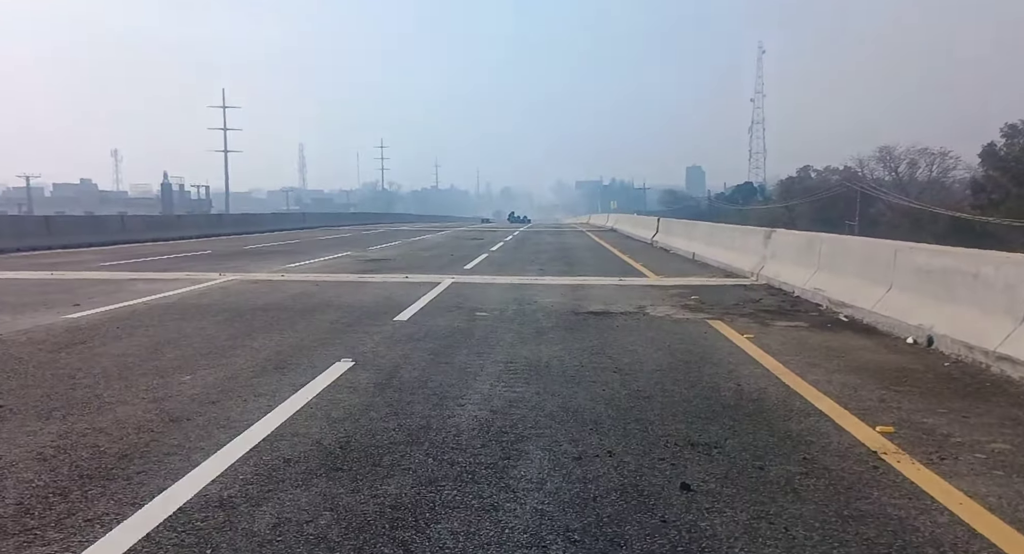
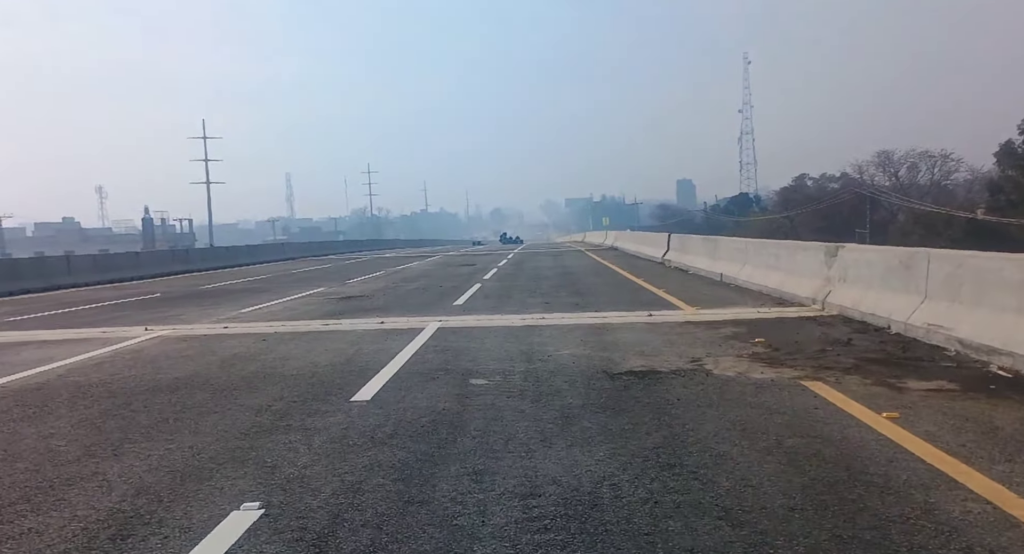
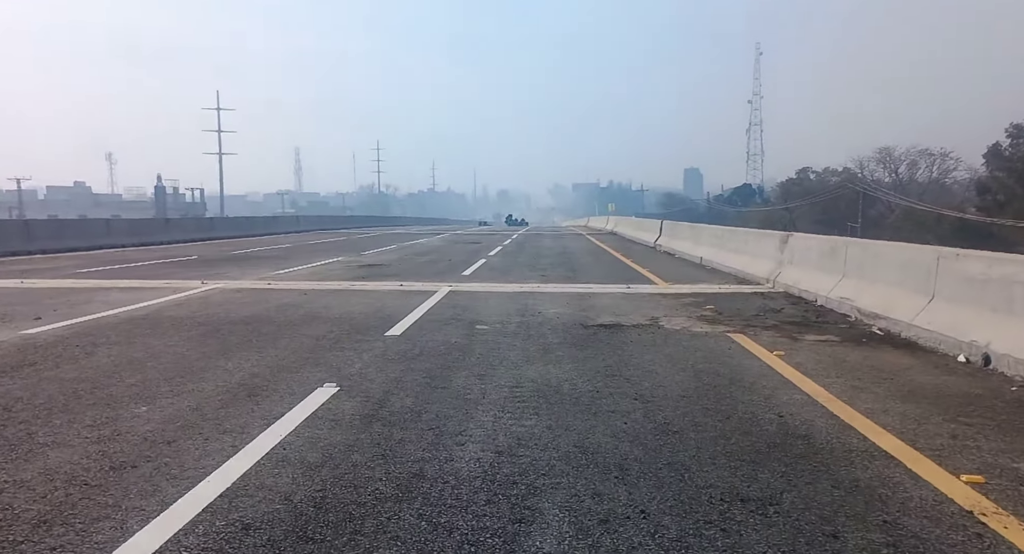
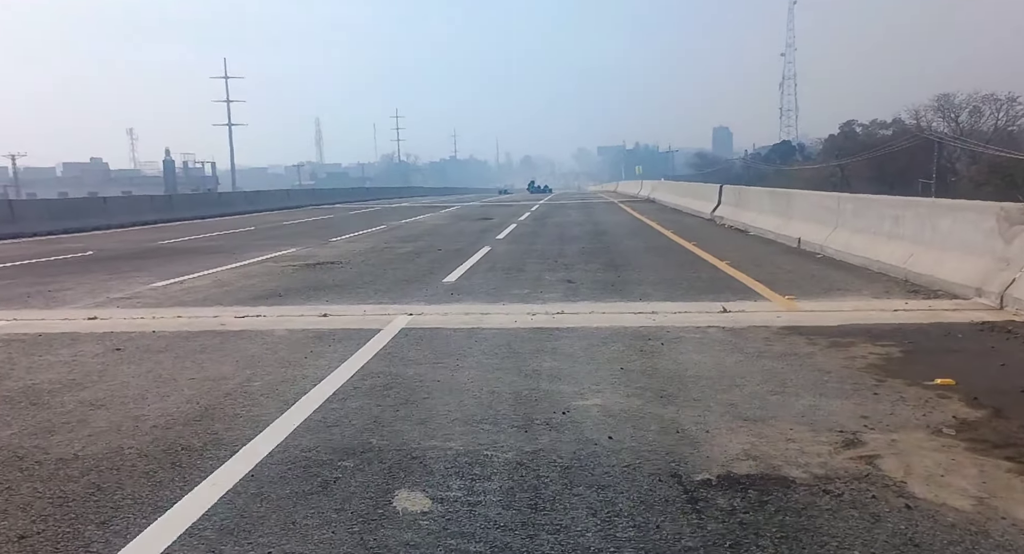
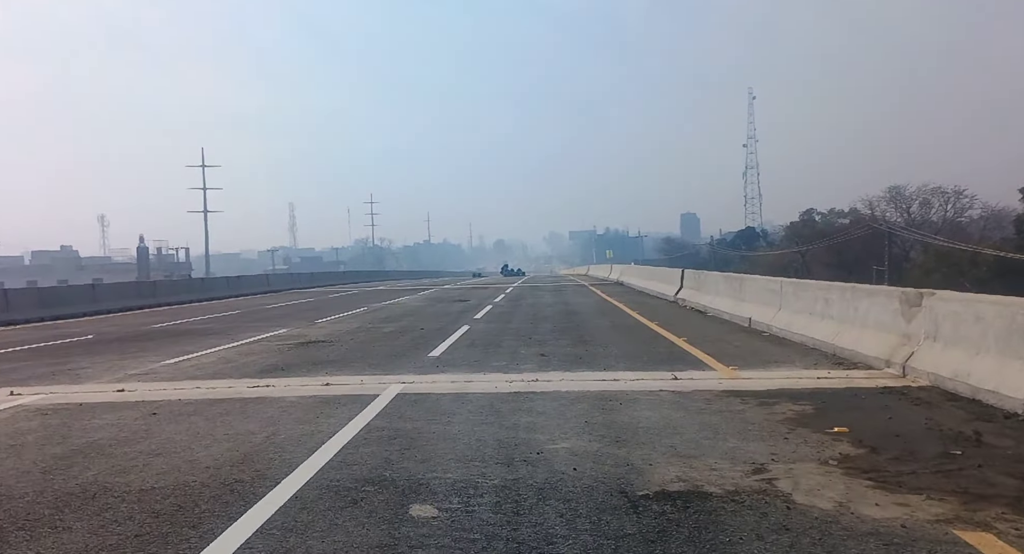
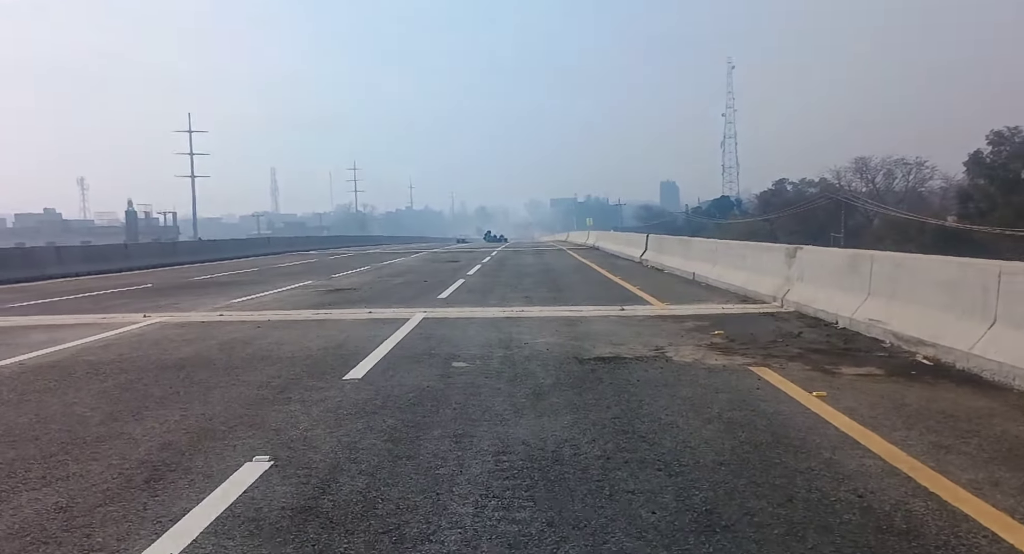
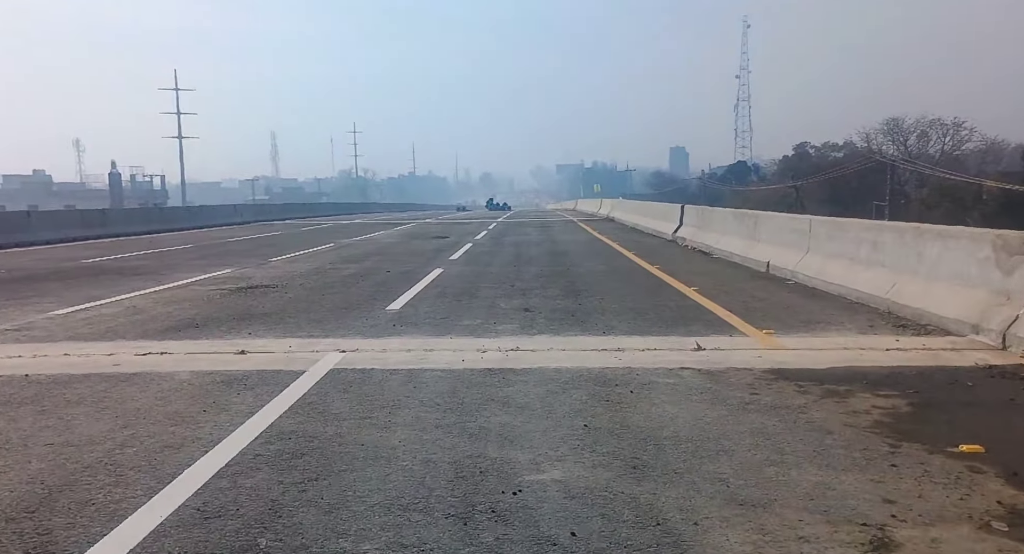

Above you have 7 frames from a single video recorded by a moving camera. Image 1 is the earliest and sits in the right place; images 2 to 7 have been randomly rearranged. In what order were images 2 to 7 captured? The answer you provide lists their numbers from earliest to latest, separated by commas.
3, 6, 2, 5, 4, 7
